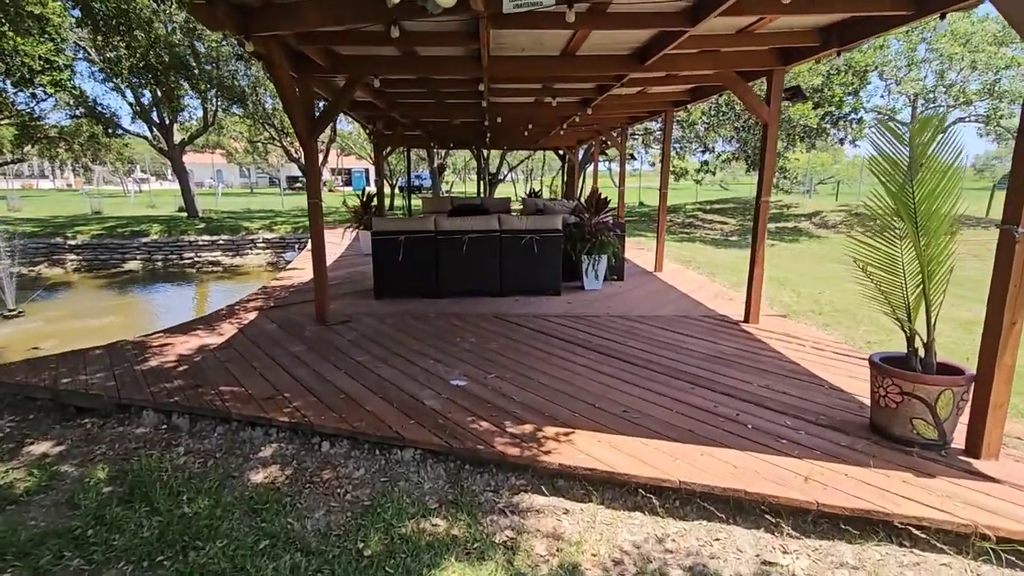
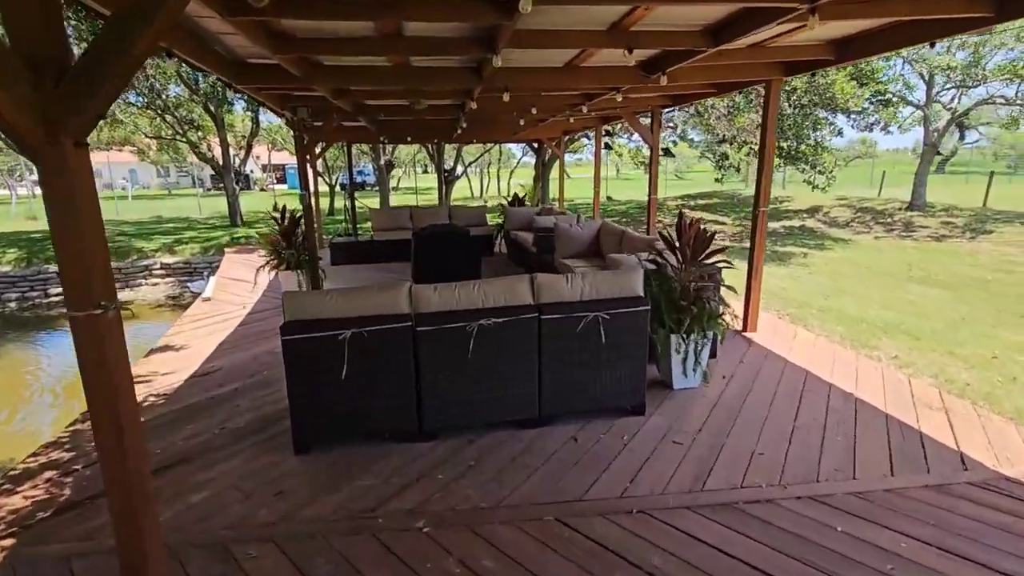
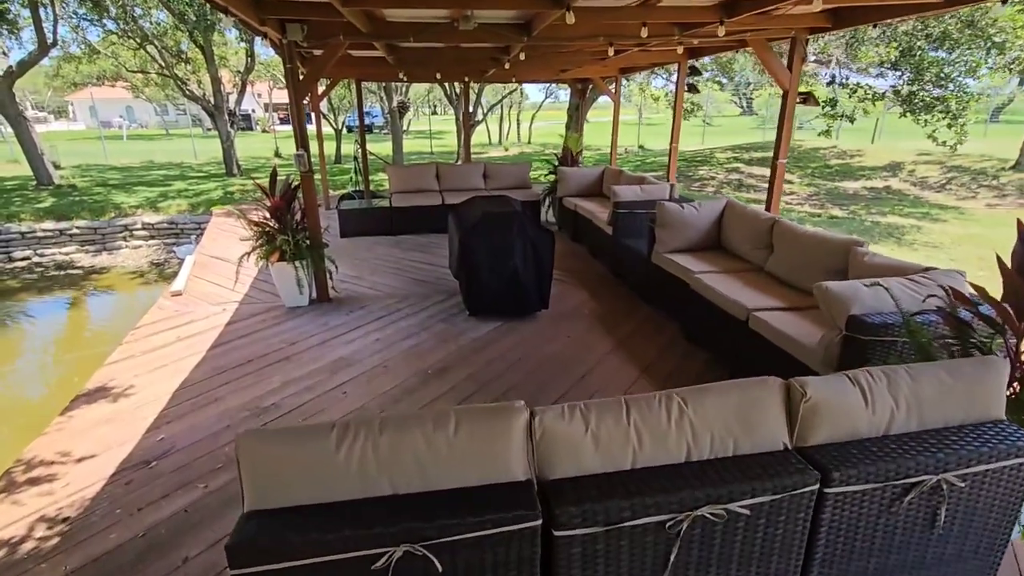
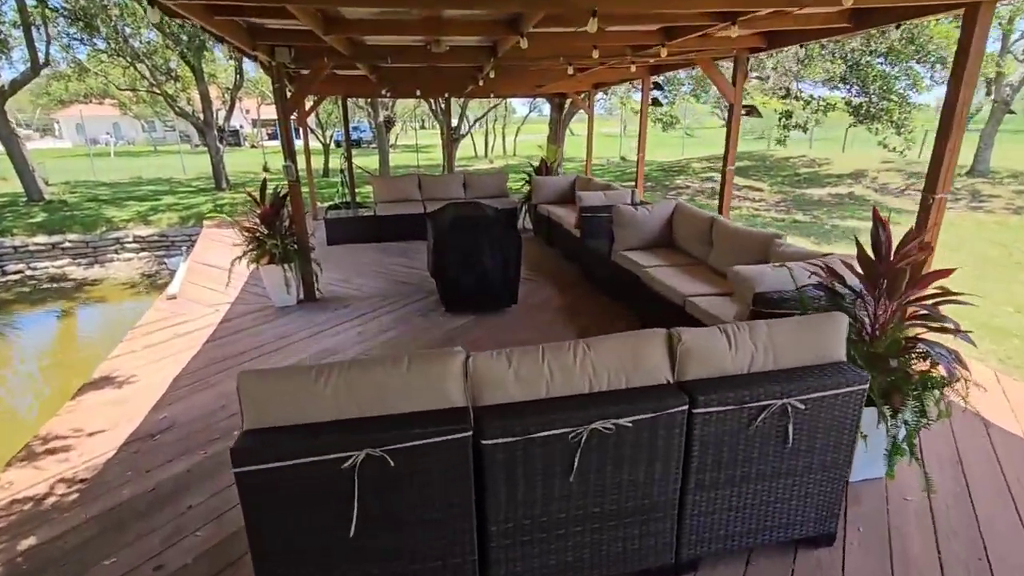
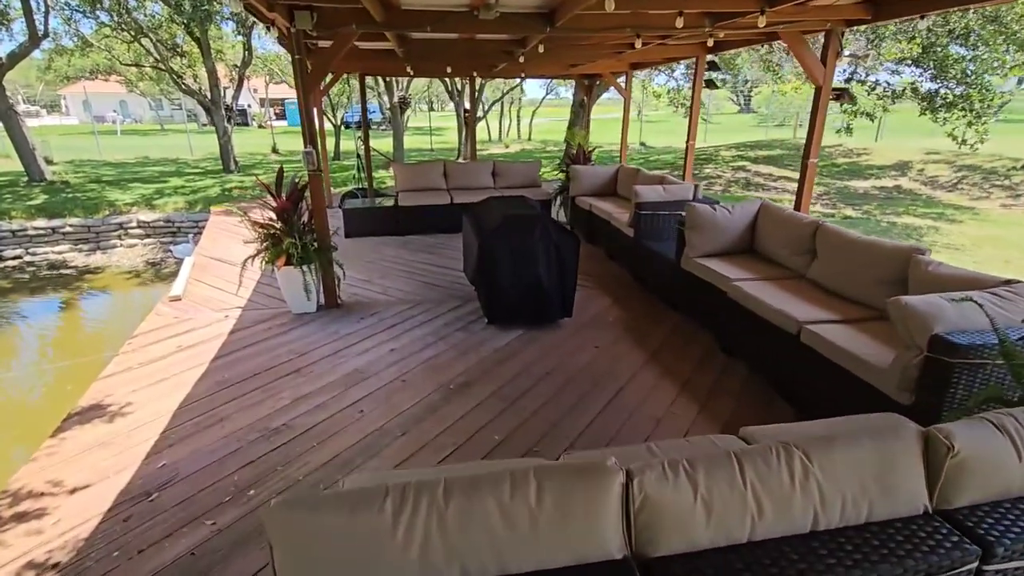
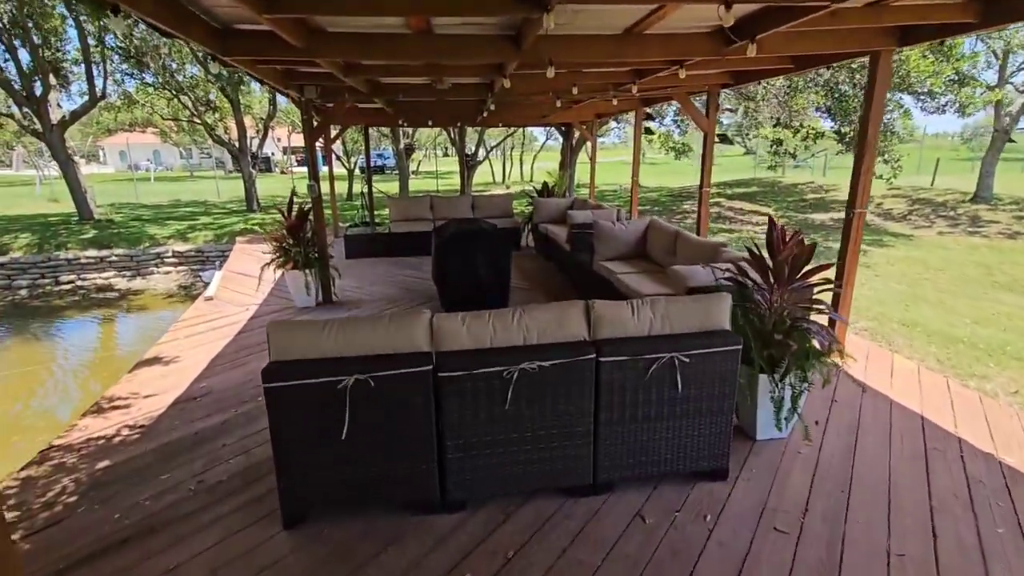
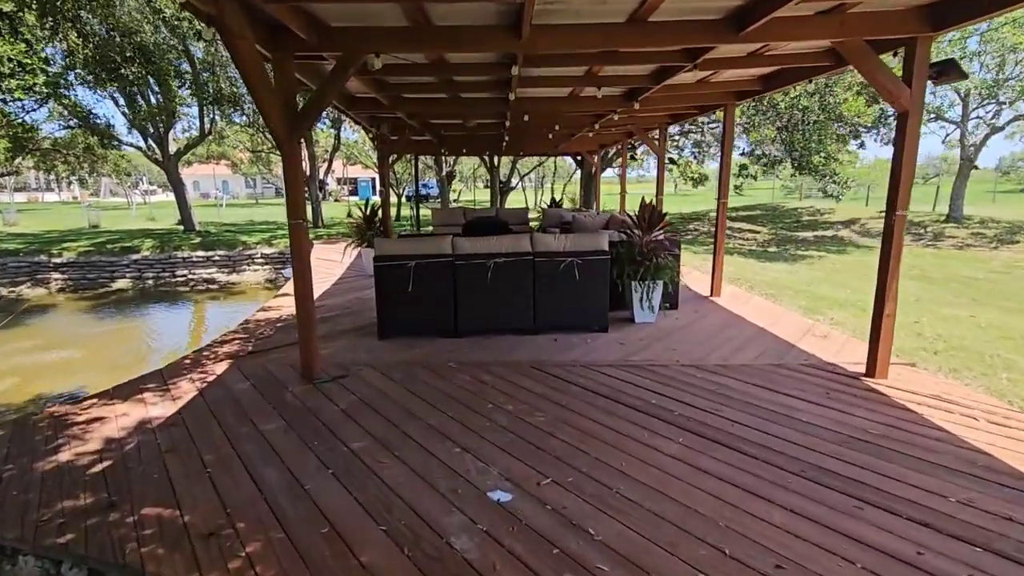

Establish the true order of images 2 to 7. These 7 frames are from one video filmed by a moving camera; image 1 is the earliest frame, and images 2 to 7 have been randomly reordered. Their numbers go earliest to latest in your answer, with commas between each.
7, 2, 6, 4, 3, 5
